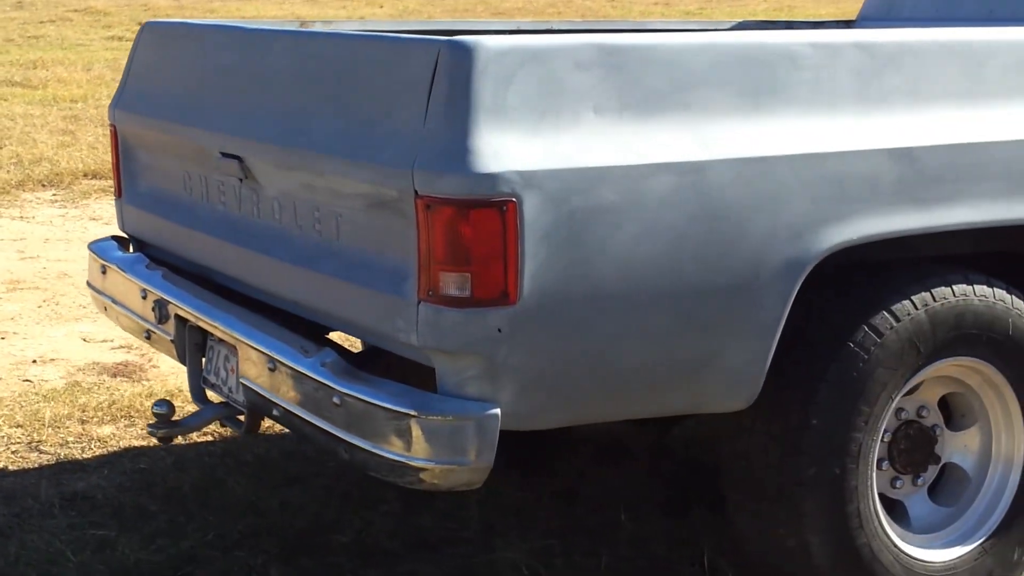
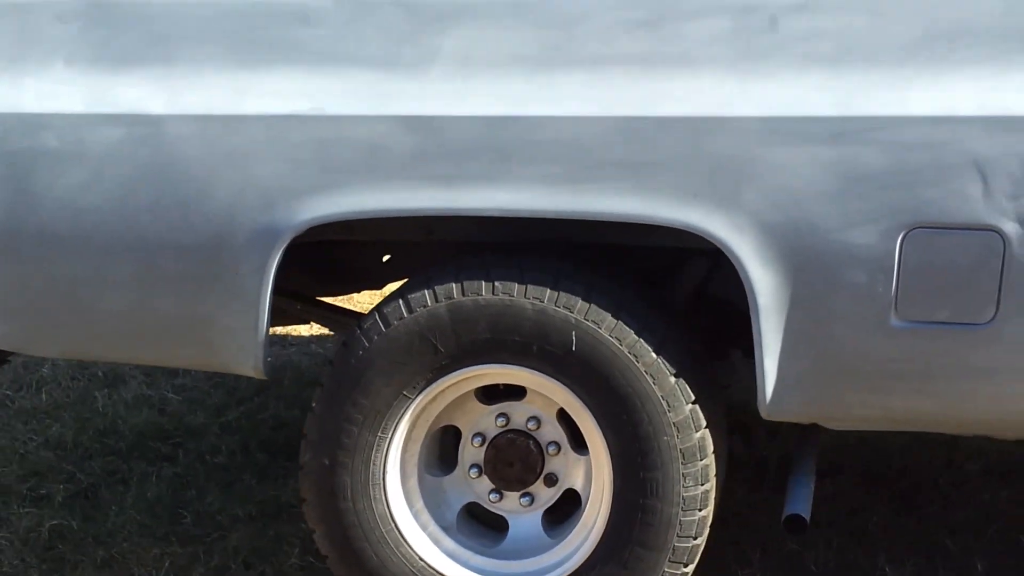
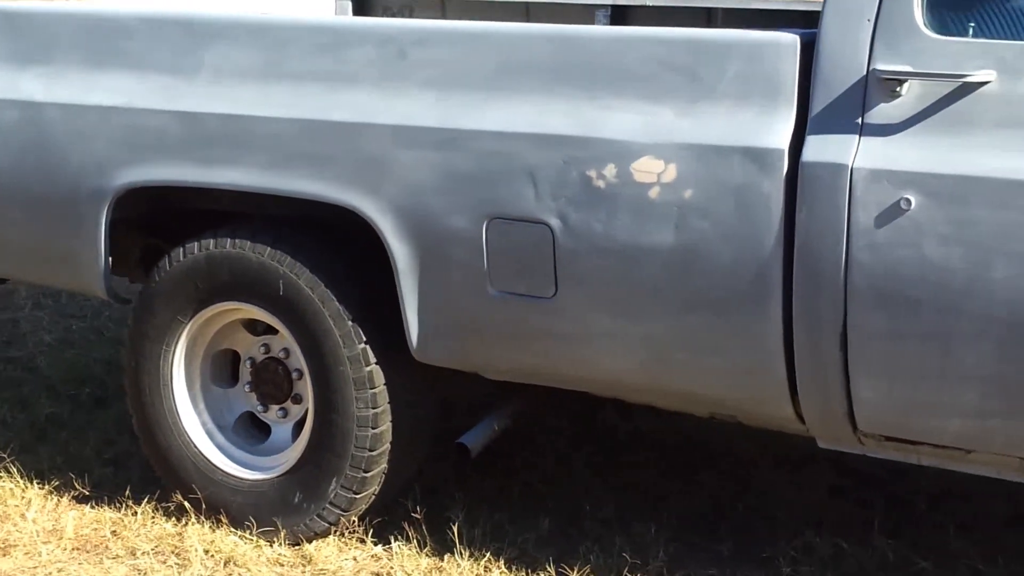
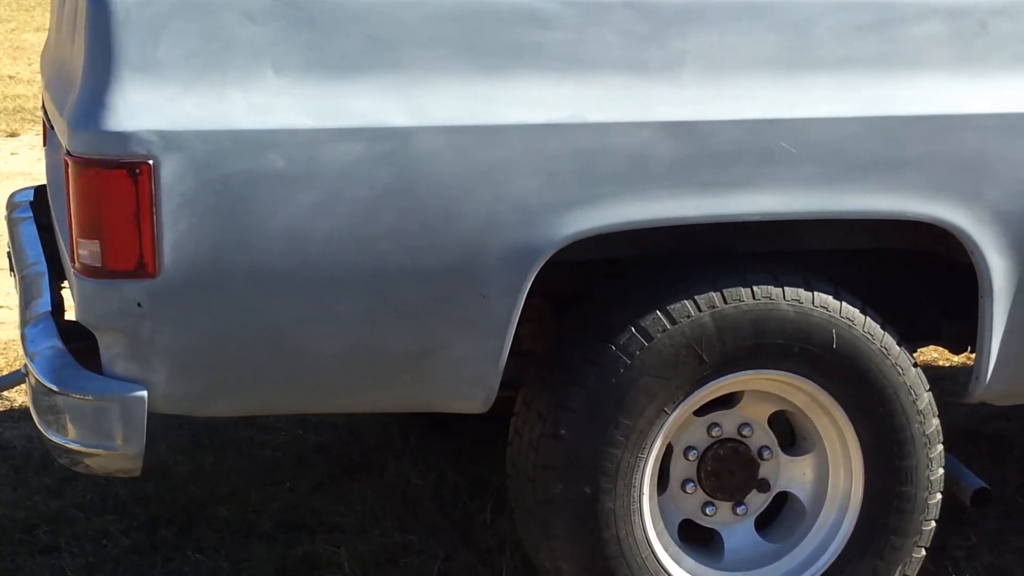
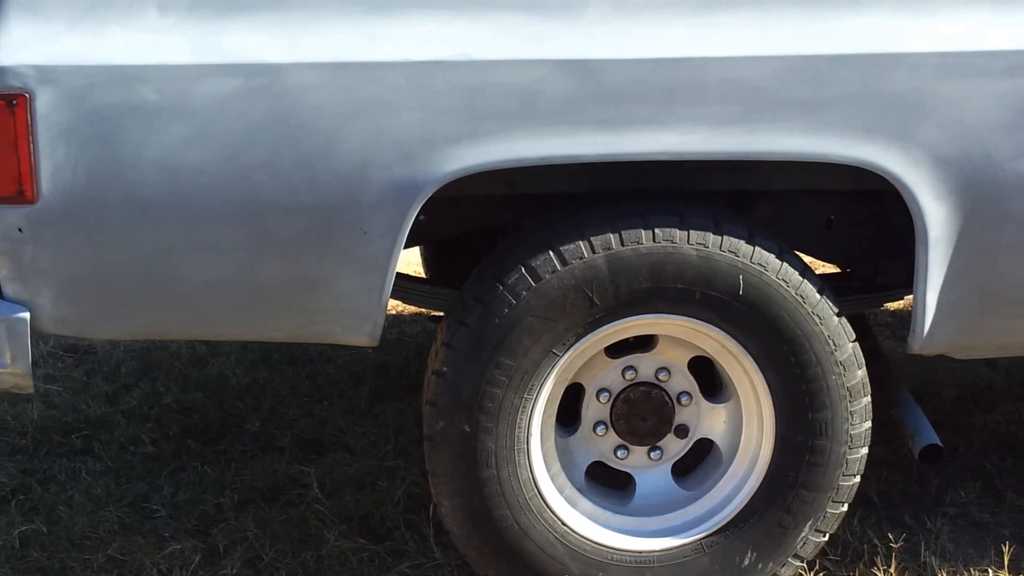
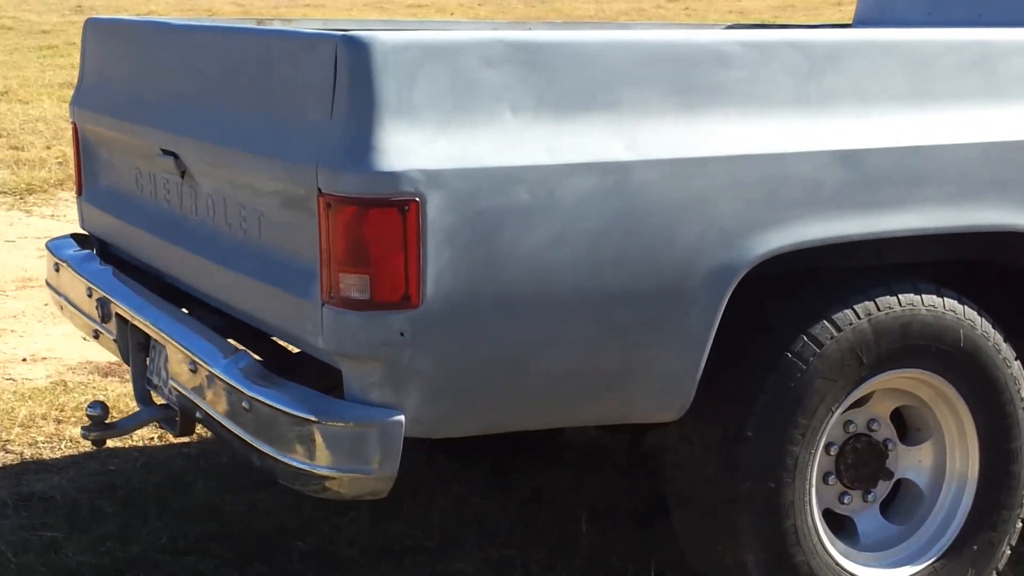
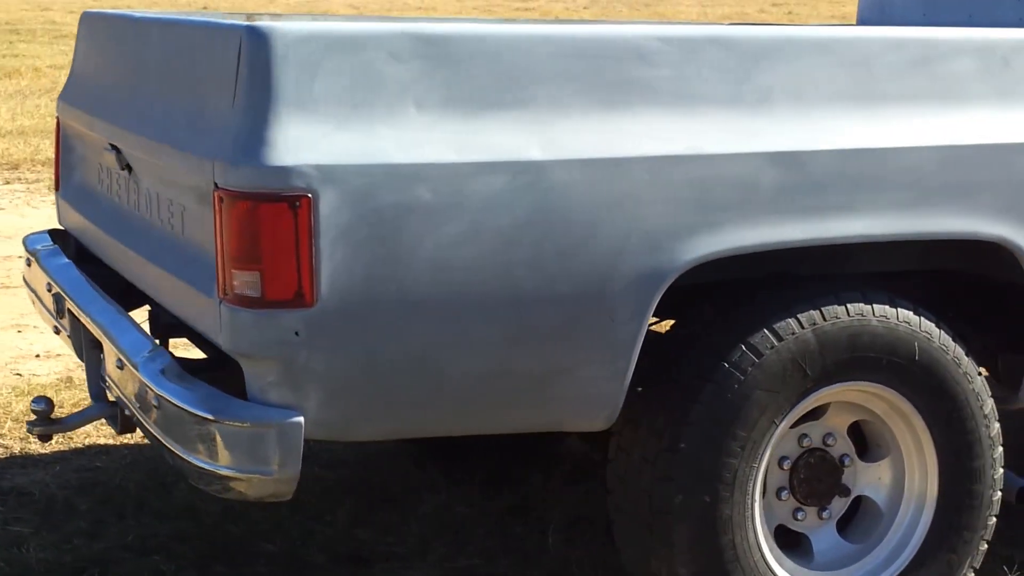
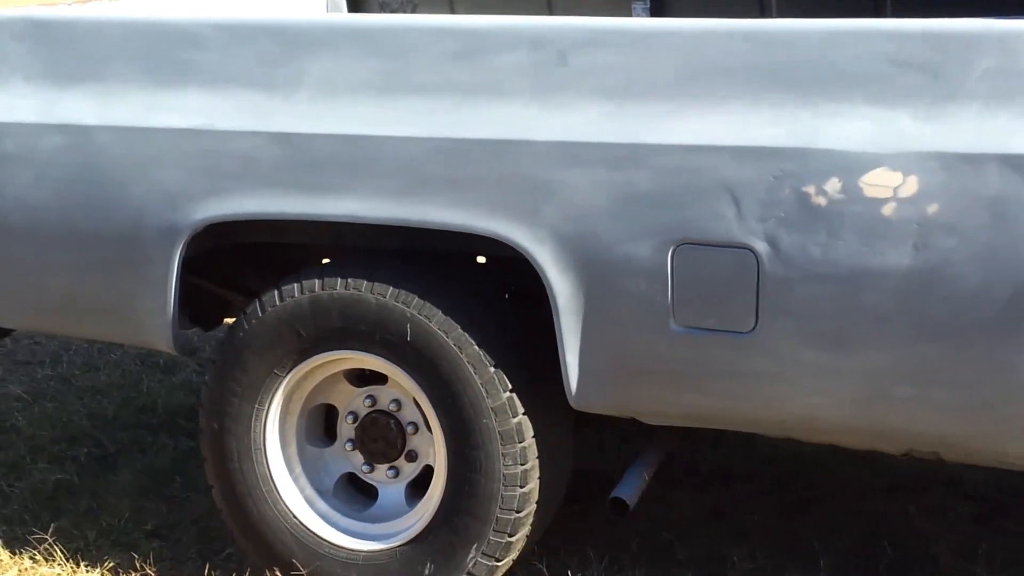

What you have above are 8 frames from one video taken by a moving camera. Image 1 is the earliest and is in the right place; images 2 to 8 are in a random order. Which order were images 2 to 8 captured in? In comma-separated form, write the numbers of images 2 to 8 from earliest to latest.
6, 7, 4, 5, 2, 8, 3
